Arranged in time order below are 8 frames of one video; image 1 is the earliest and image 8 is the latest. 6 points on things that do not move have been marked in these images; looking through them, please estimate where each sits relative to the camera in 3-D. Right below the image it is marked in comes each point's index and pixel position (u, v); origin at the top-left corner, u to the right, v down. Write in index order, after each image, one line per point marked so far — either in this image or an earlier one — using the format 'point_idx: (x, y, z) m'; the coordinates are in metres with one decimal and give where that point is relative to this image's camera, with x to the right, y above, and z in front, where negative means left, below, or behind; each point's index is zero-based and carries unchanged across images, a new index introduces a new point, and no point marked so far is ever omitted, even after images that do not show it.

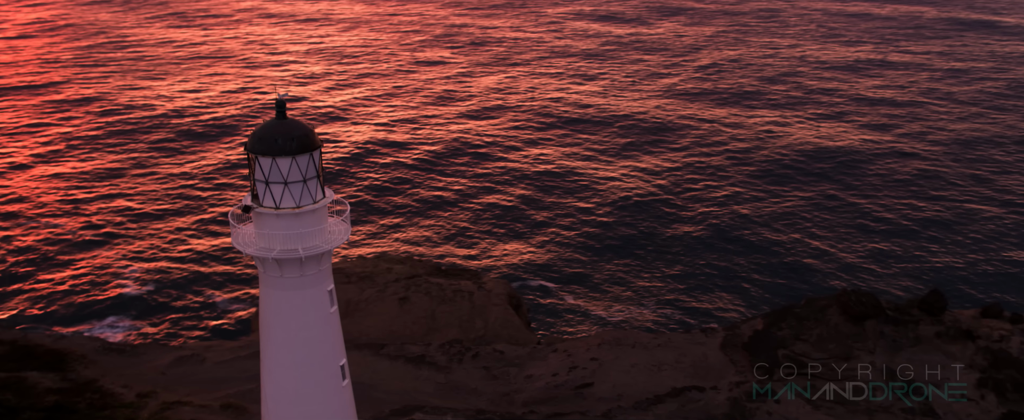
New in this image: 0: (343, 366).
0: (-3.2, -2.9, +14.5) m
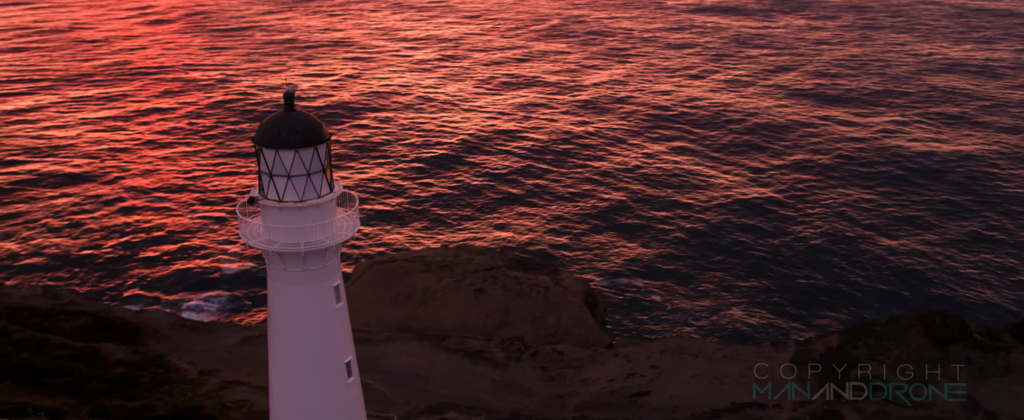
0: (-2.9, -2.7, +14.0) m
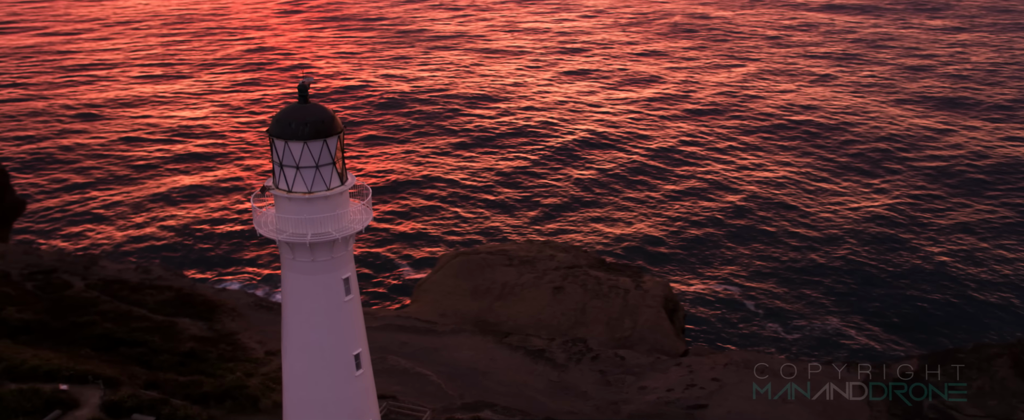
0: (-2.7, -2.6, +13.8) m
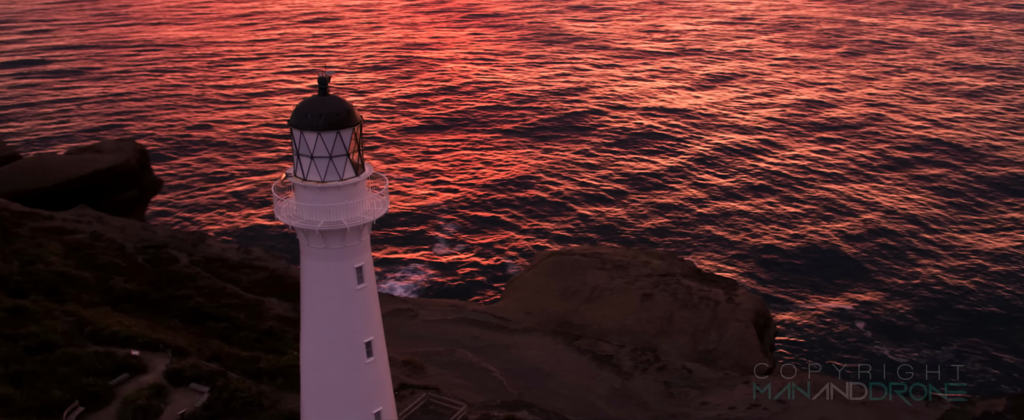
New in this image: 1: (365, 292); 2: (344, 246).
0: (-2.6, -2.4, +14.1) m
1: (-2.6, -1.5, +13.8) m
2: (-2.9, -0.6, +13.4) m
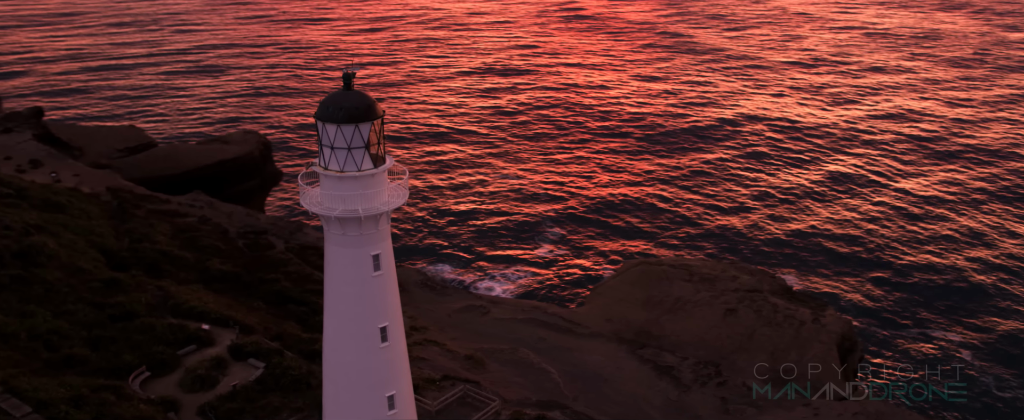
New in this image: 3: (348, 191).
0: (-2.4, -2.3, +14.7) m
1: (-2.4, -1.3, +14.5) m
2: (-2.7, -0.4, +14.1) m
3: (-2.9, +0.3, +13.9) m
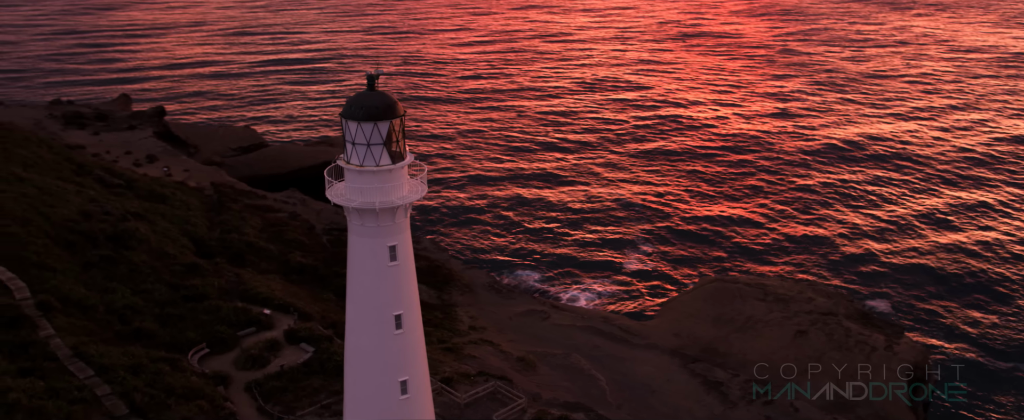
0: (-2.2, -2.1, +15.5) m
1: (-2.2, -1.2, +15.3) m
2: (-2.5, -0.3, +14.9) m
3: (-2.7, +0.5, +14.8) m
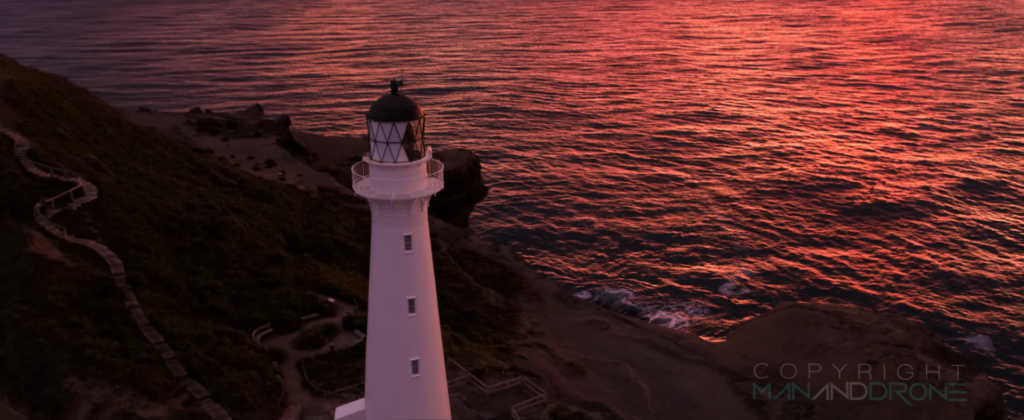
0: (-2.1, -2.0, +16.9) m
1: (-2.1, -1.0, +16.7) m
2: (-2.4, -0.1, +16.4) m
3: (-2.6, +0.7, +16.3) m
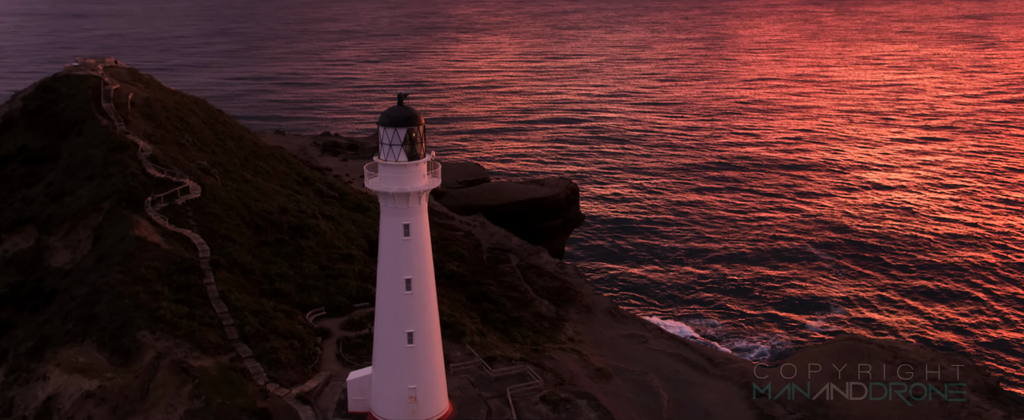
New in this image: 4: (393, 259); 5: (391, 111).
0: (-2.5, -1.9, +19.7) m
1: (-2.5, -0.9, +19.5) m
2: (-2.8, +0.1, +19.4) m
3: (-3.0, +0.9, +19.3) m
4: (-2.9, -1.3, +19.6) m
5: (-2.9, +2.5, +19.3) m
